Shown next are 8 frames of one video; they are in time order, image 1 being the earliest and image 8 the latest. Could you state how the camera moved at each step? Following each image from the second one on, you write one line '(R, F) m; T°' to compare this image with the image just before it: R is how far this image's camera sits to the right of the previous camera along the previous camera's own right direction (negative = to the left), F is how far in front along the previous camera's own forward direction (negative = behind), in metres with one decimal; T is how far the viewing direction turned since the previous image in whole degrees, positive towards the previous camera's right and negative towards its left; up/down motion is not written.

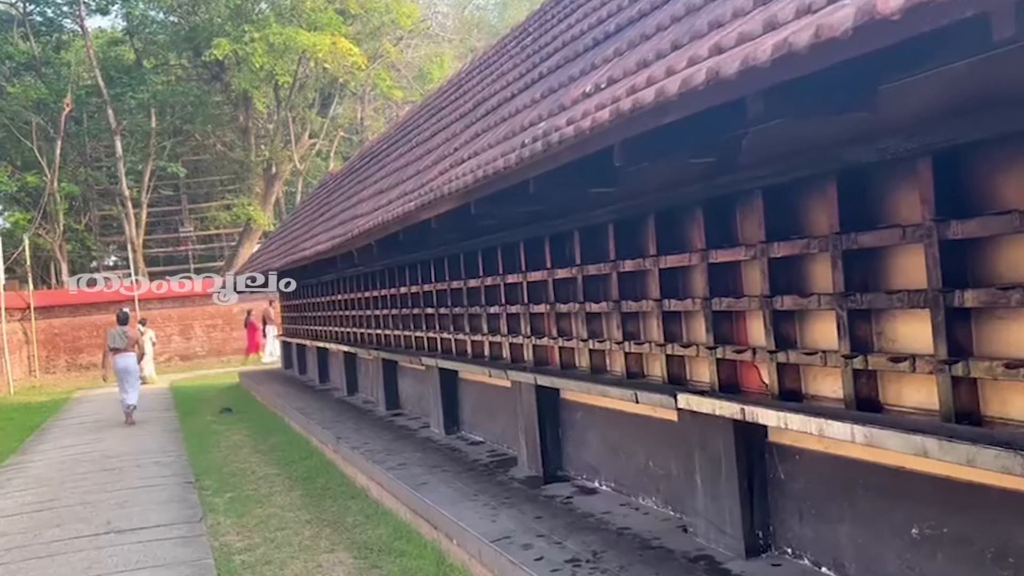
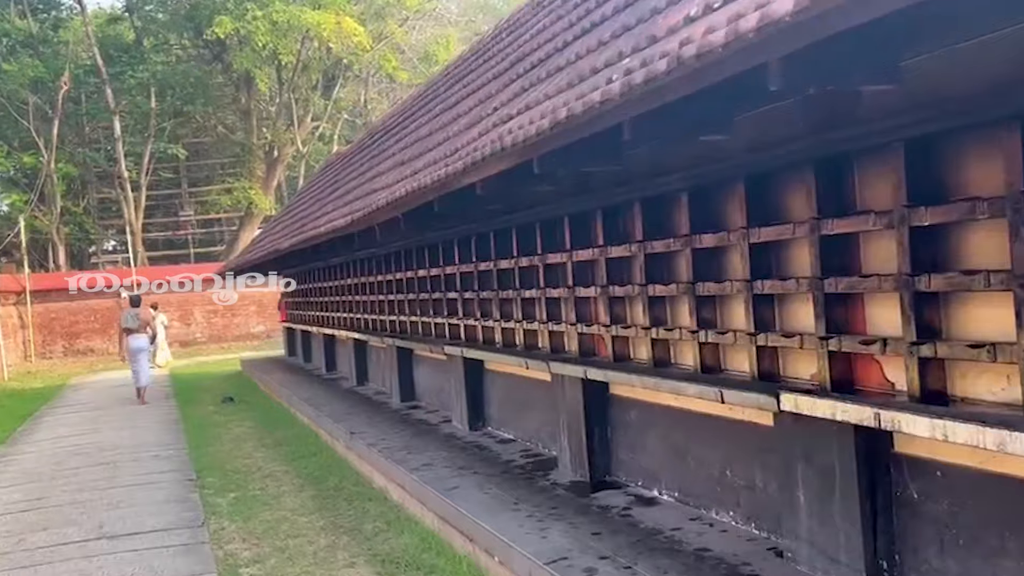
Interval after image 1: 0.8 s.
(-0.3, +0.7) m; 0°
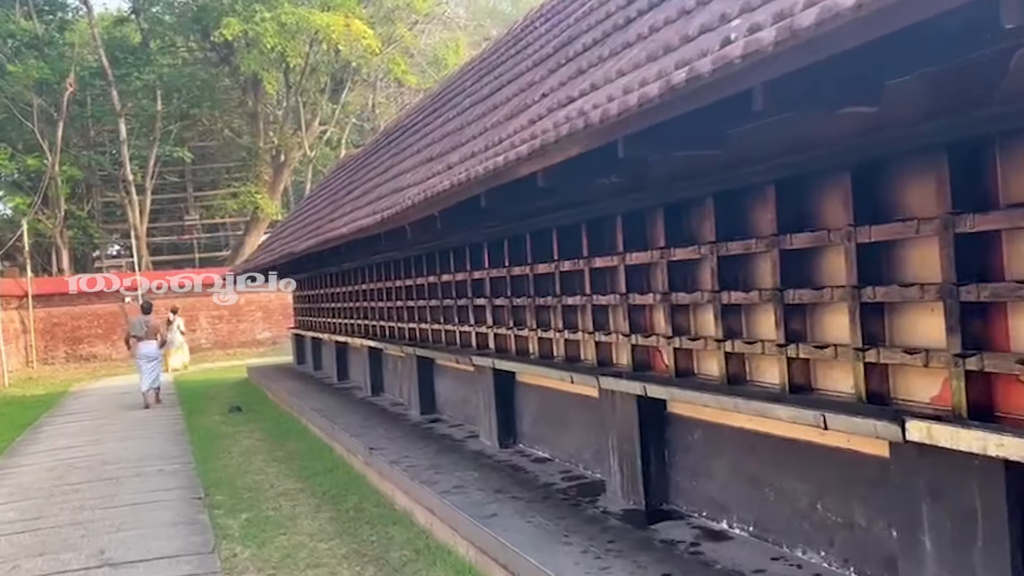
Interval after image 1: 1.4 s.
(-0.3, +0.5) m; 0°
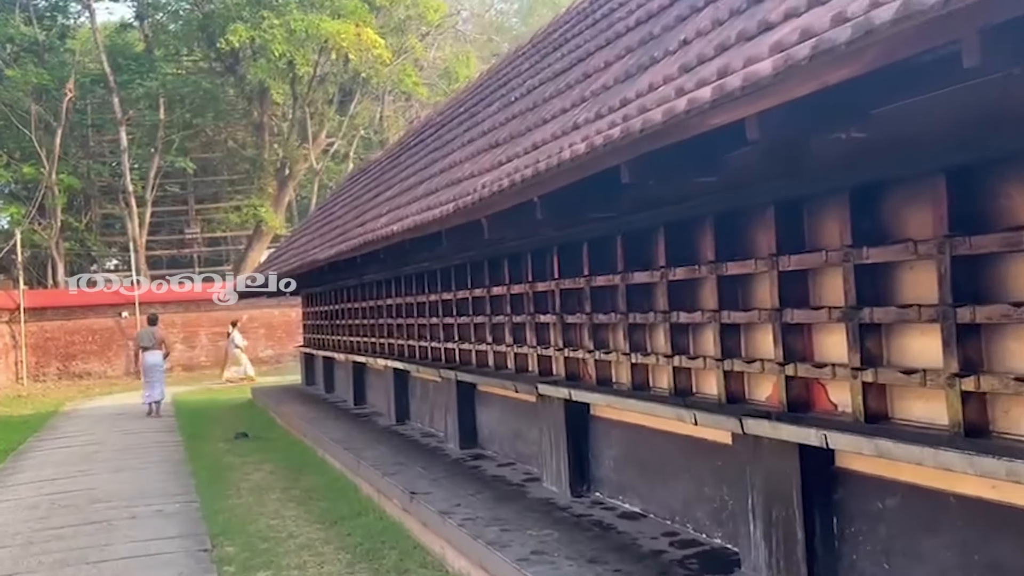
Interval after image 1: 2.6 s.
(-0.5, +1.1) m; 0°
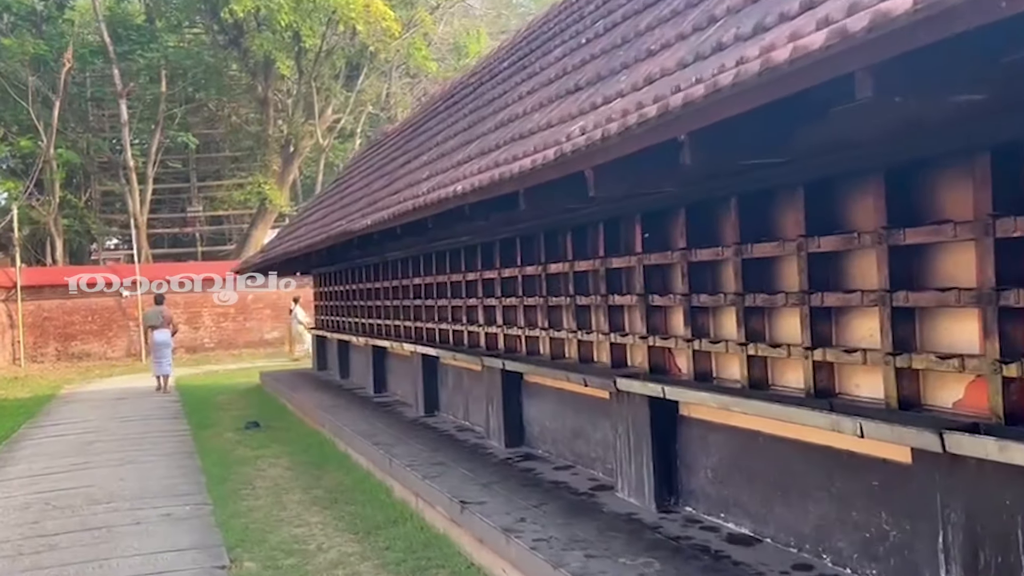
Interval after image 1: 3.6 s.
(-0.4, +0.9) m; 0°
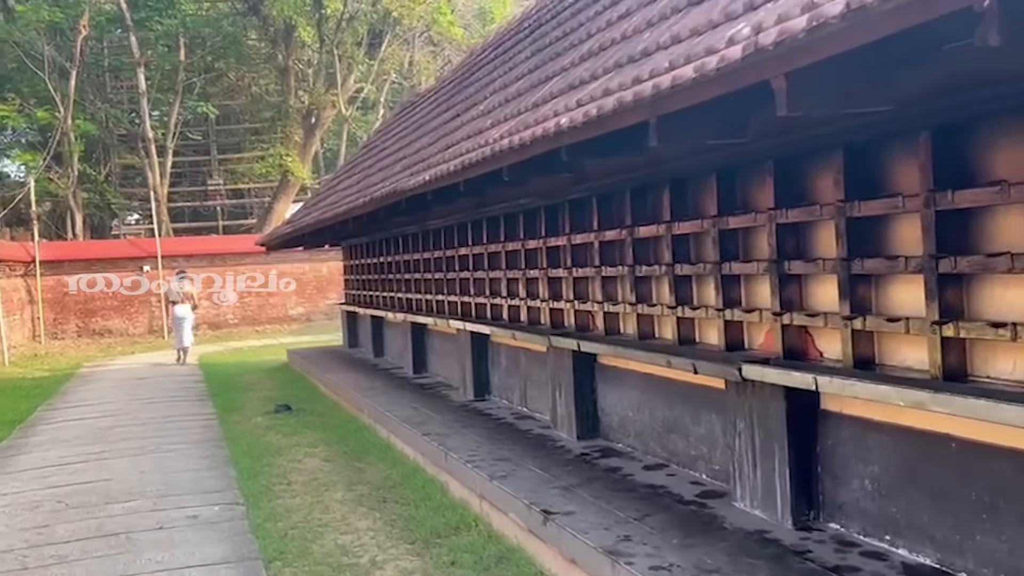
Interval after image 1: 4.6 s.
(-0.4, +0.9) m; -1°
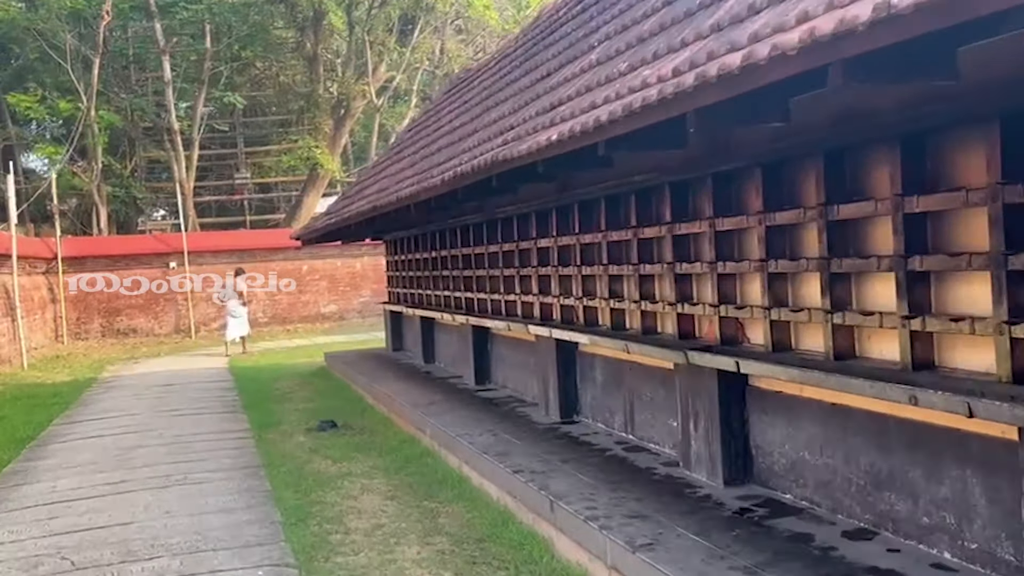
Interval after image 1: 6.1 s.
(-0.6, +1.3) m; -2°
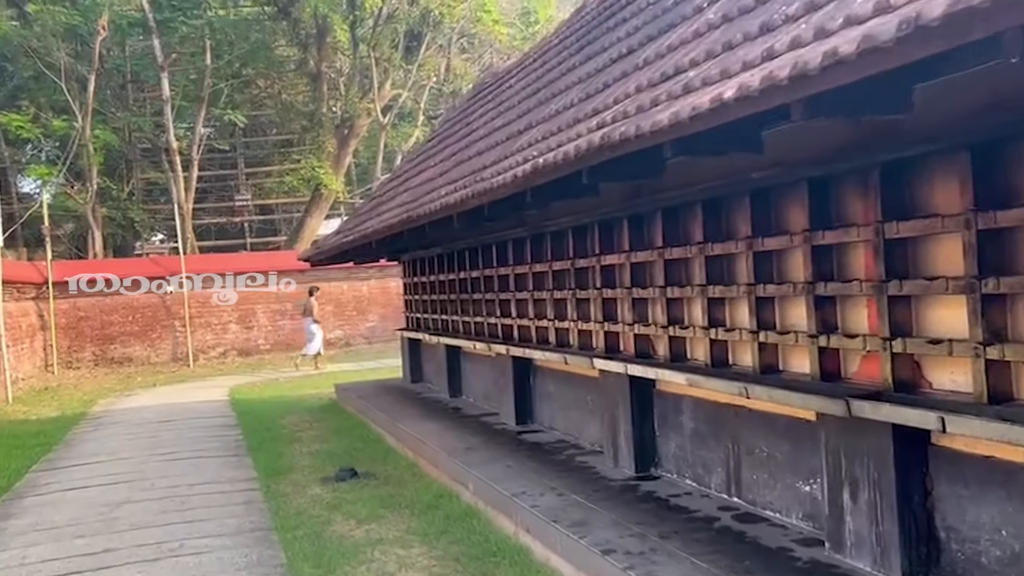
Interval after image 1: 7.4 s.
(-0.4, +1.1) m; 0°
